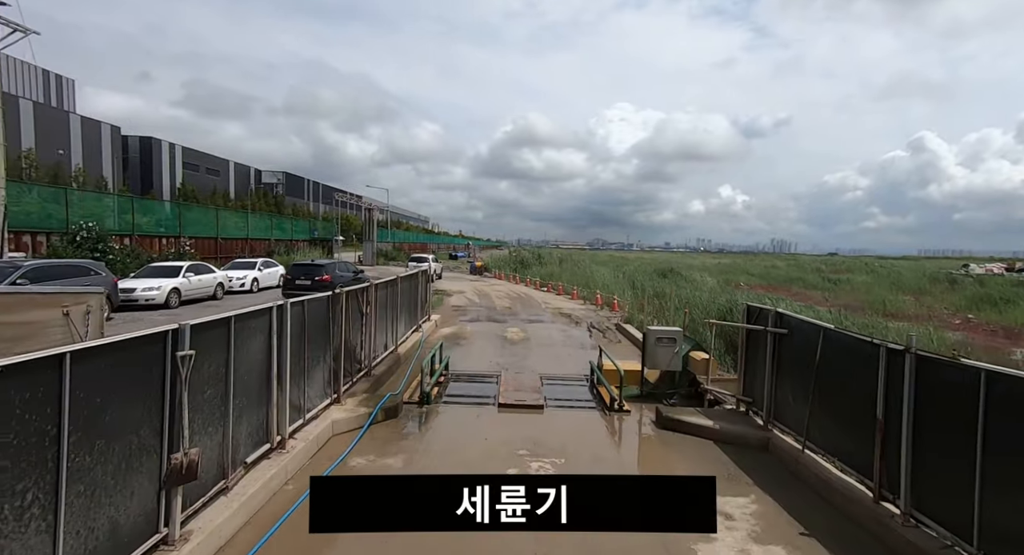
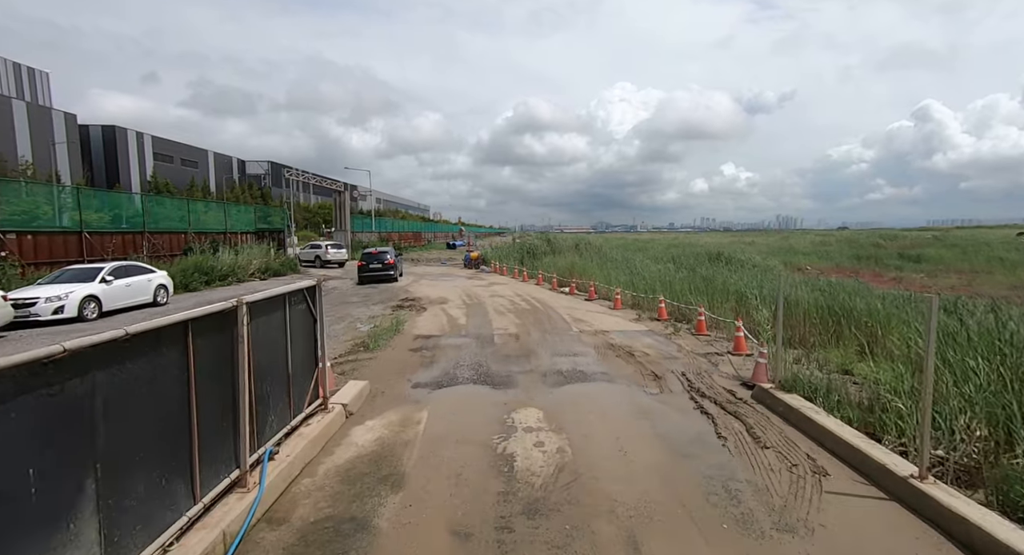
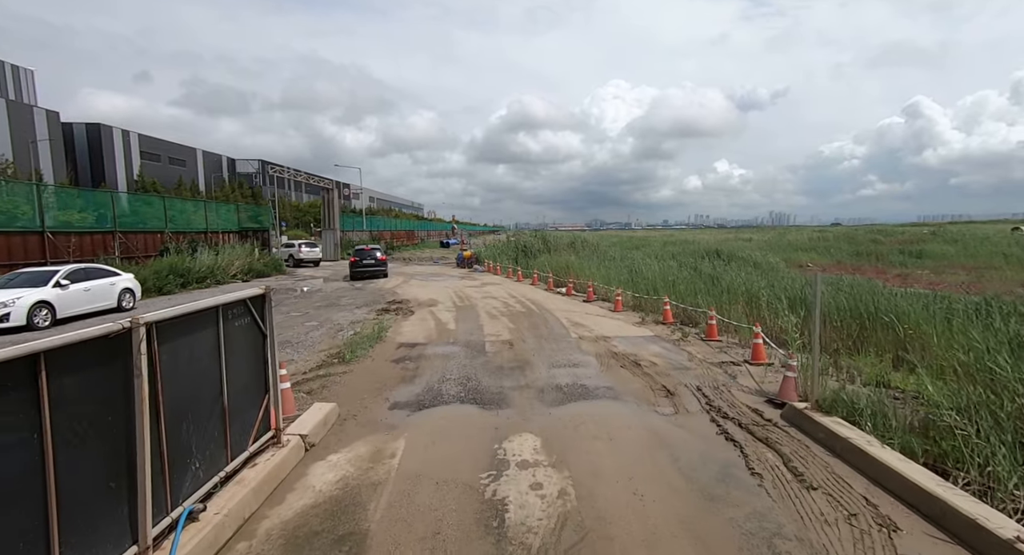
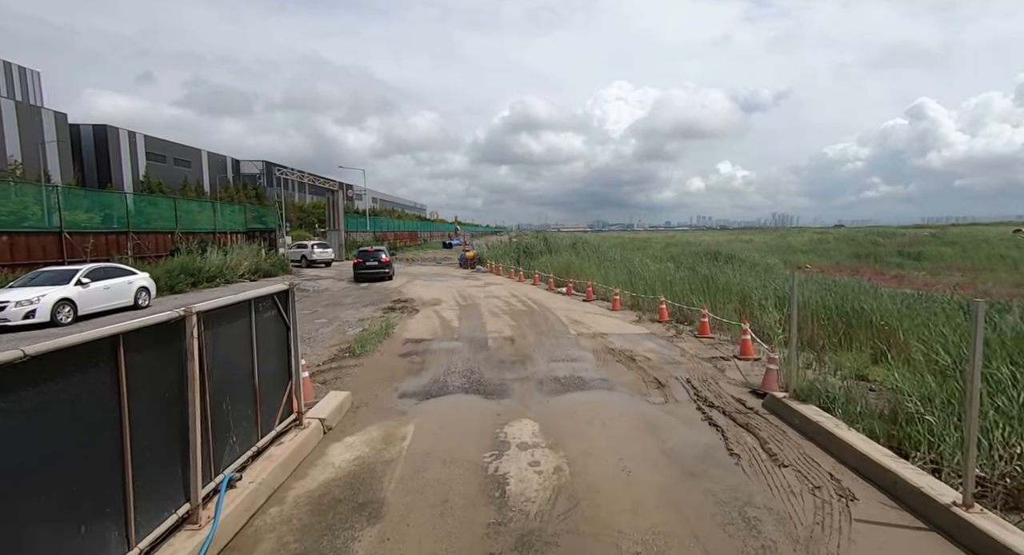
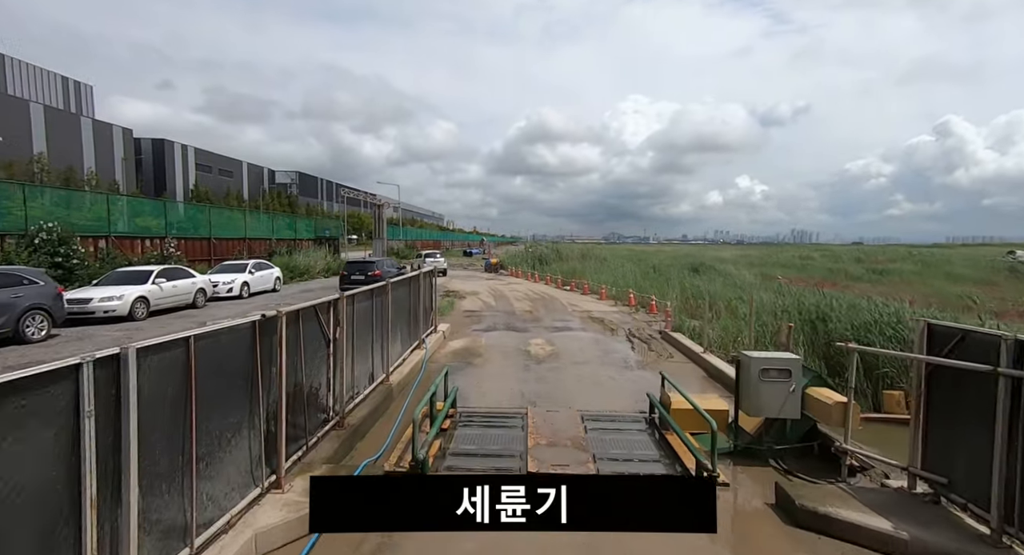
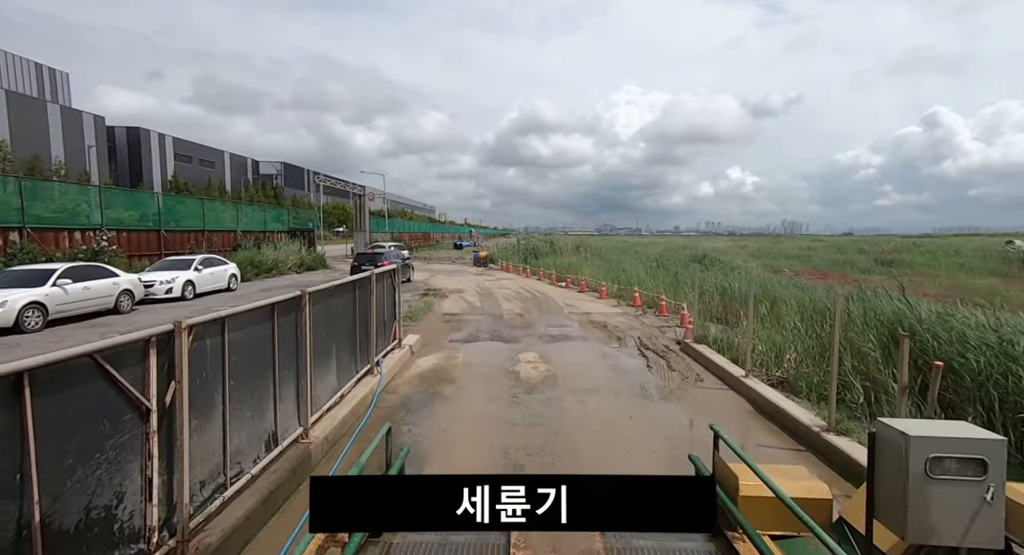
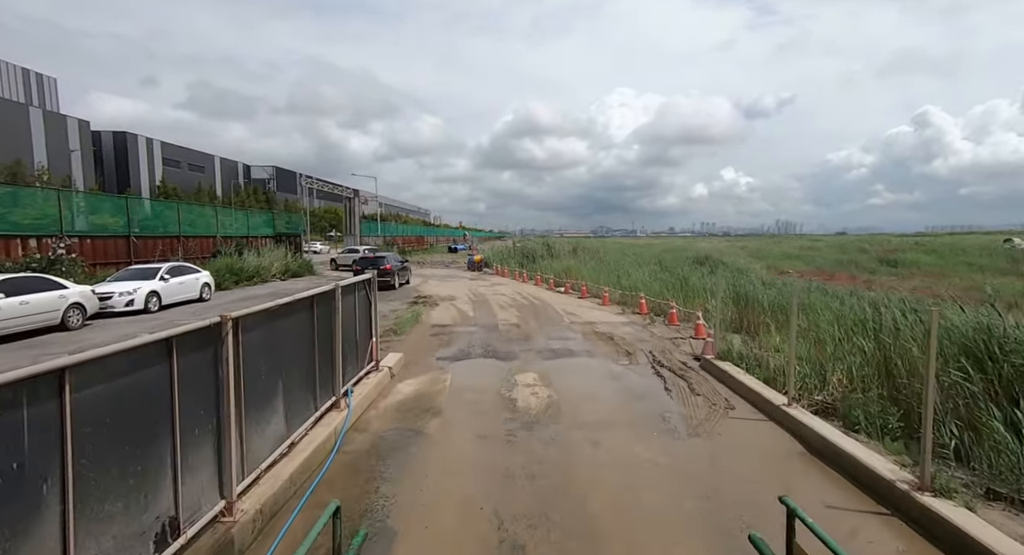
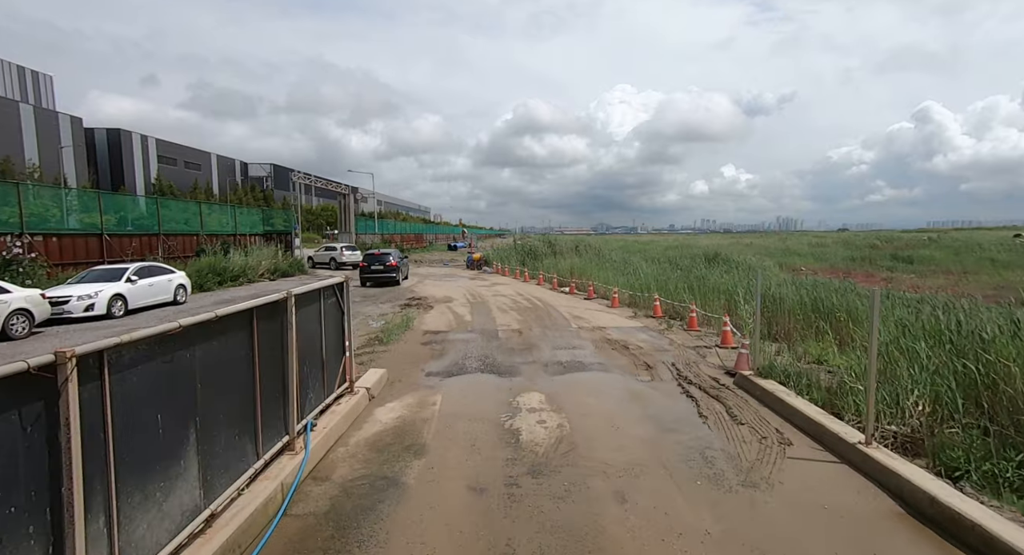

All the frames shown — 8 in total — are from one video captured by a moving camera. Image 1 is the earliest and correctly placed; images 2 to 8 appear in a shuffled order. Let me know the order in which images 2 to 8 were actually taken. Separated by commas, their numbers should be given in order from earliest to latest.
5, 6, 7, 8, 2, 4, 3
